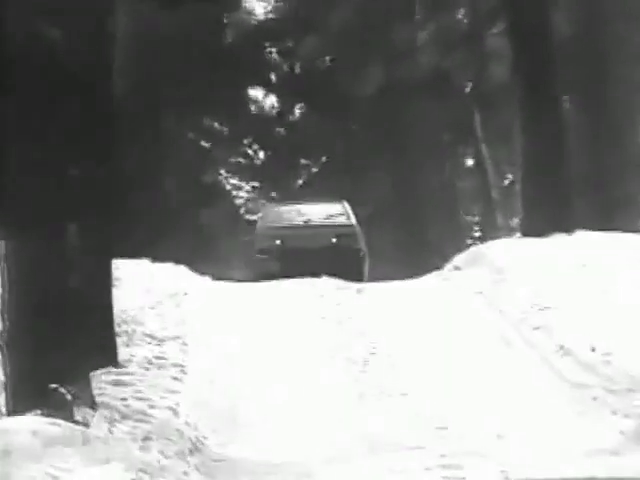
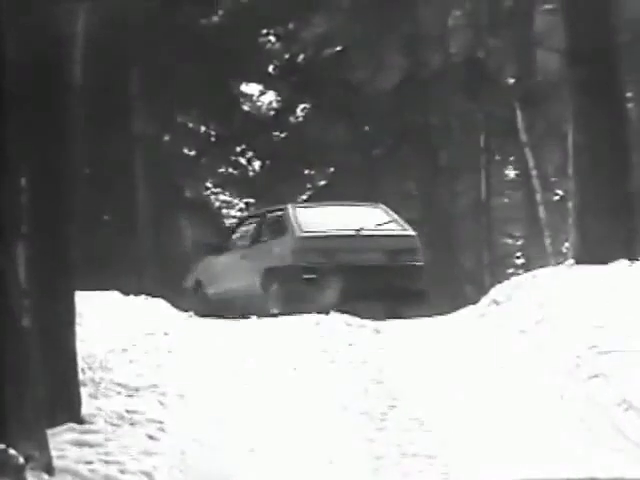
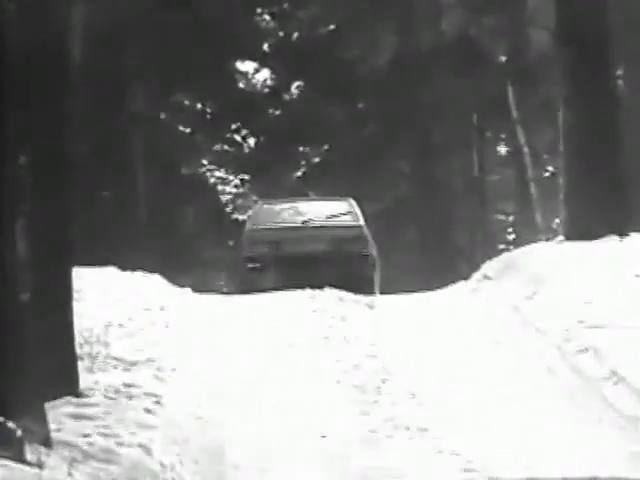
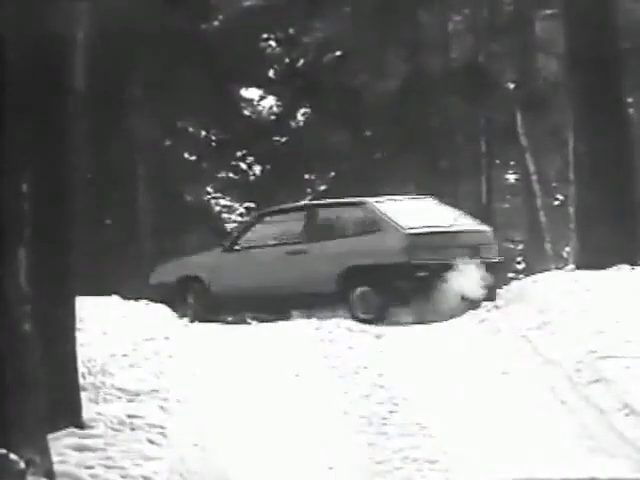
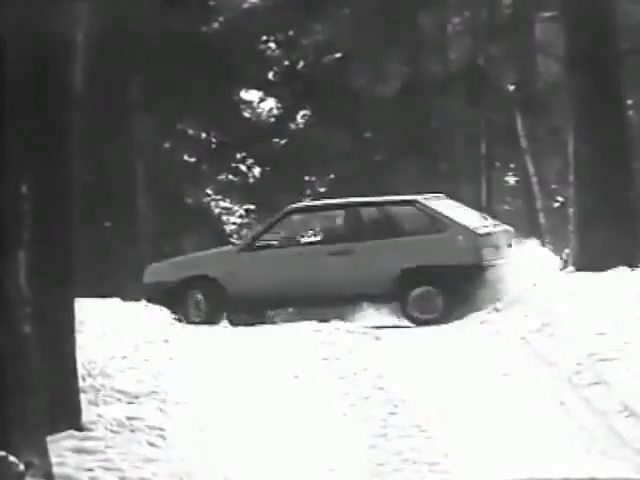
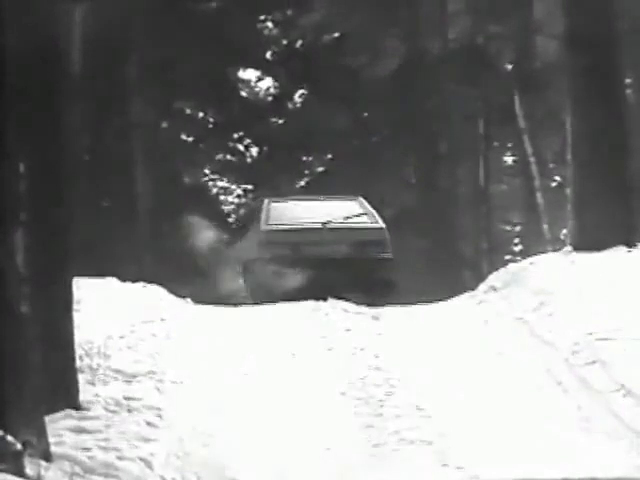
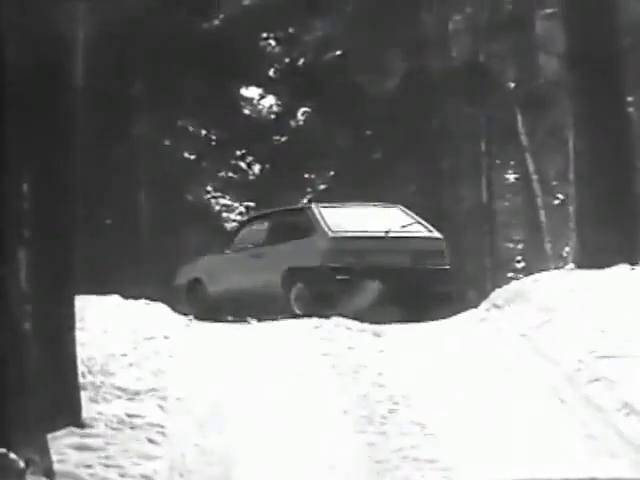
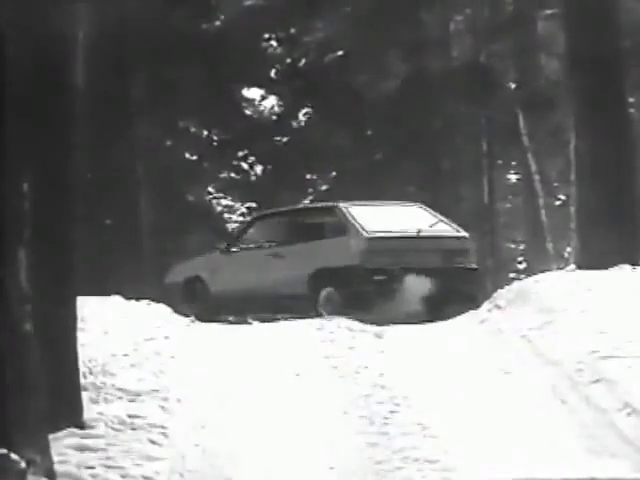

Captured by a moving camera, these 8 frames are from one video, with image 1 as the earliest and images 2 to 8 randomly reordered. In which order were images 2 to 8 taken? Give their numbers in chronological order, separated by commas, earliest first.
3, 6, 2, 7, 8, 4, 5
